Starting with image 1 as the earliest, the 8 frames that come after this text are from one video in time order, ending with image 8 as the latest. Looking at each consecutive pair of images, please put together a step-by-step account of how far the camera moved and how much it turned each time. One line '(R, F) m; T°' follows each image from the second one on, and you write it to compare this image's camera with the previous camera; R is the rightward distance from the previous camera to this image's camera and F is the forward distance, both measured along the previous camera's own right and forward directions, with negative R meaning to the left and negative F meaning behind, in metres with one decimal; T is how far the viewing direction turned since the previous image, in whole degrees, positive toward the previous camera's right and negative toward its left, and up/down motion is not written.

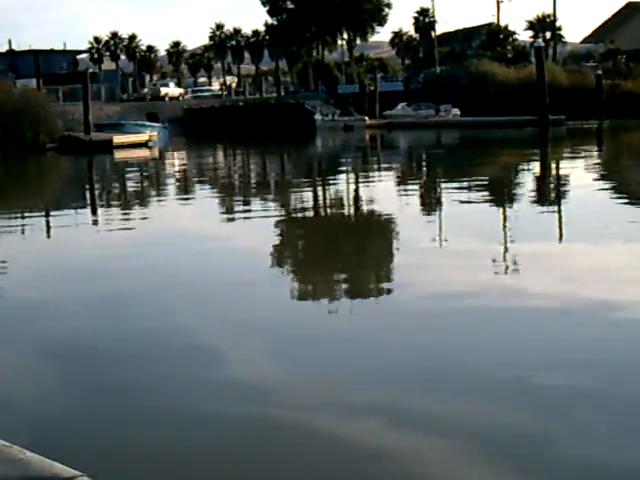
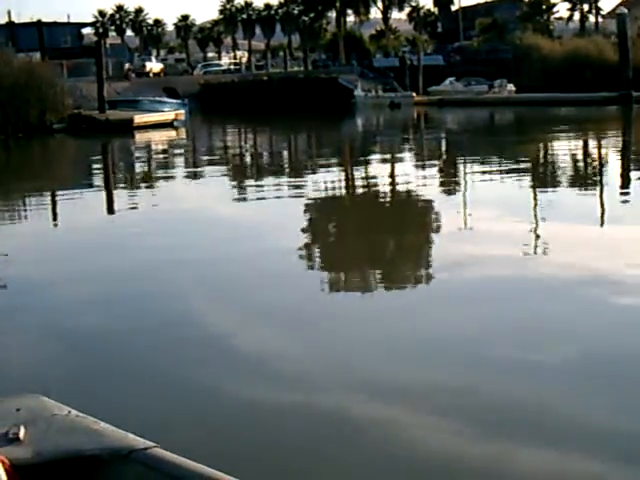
(-0.3, +1.0) m; 0°
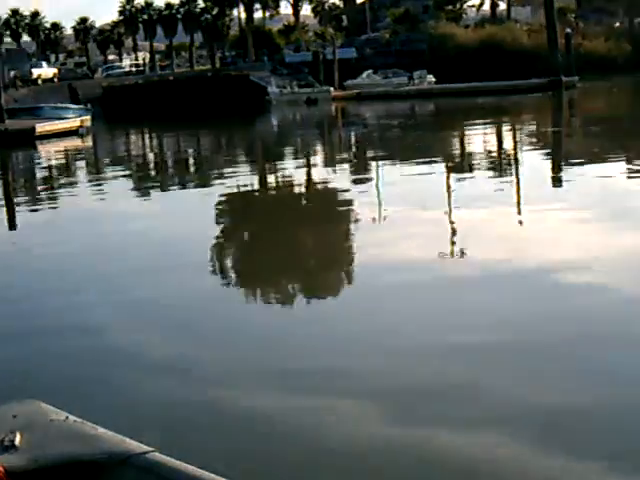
(-0.1, +0.5) m; +5°
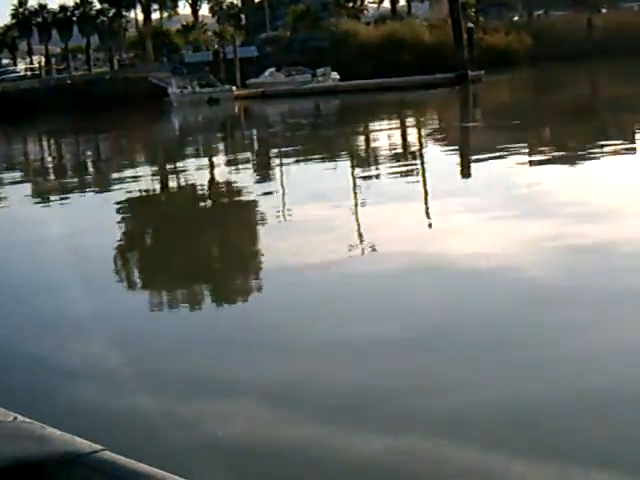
(0.0, +0.2) m; +5°
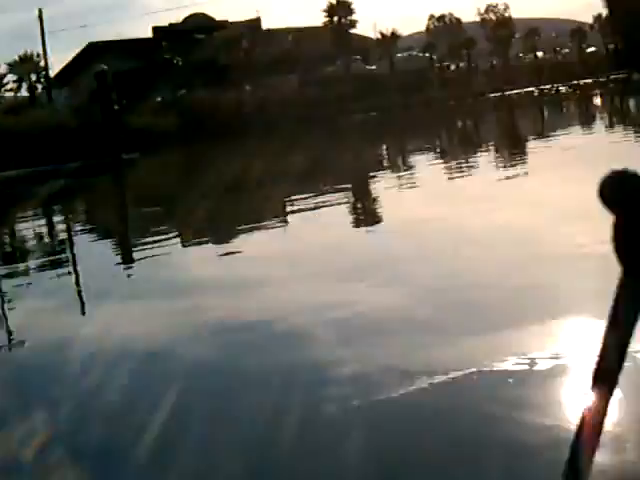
(+0.3, -1.1) m; -6°
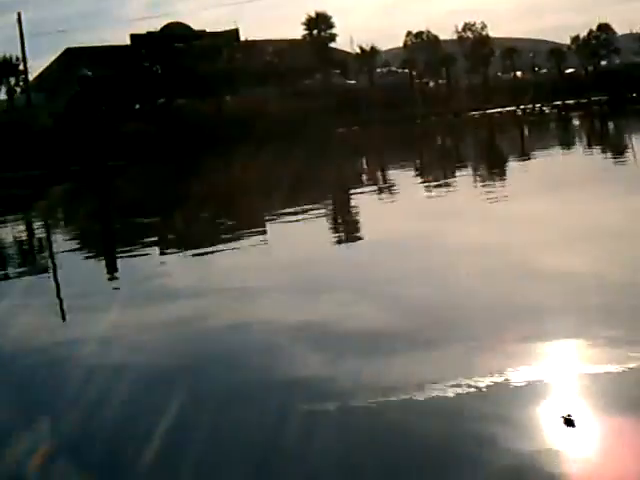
(0.0, 0.0) m; -5°
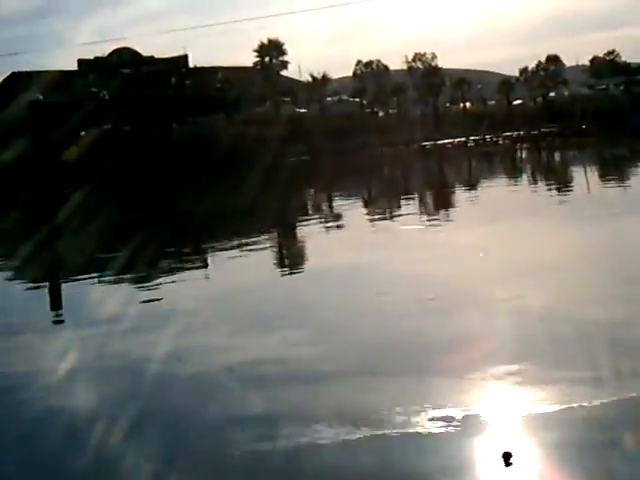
(-0.1, +0.2) m; +3°
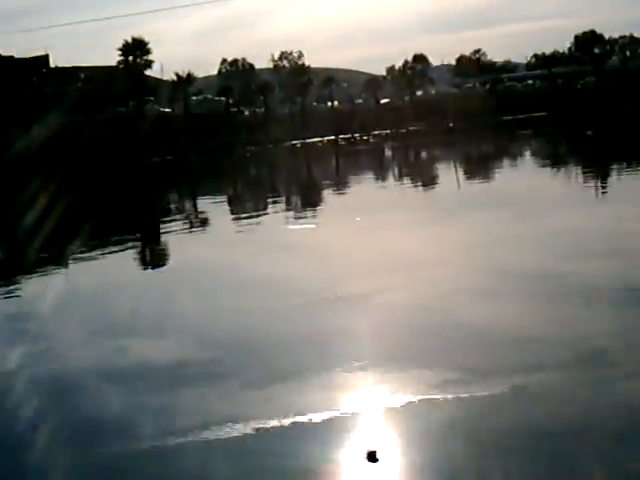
(-0.1, +0.4) m; +7°
